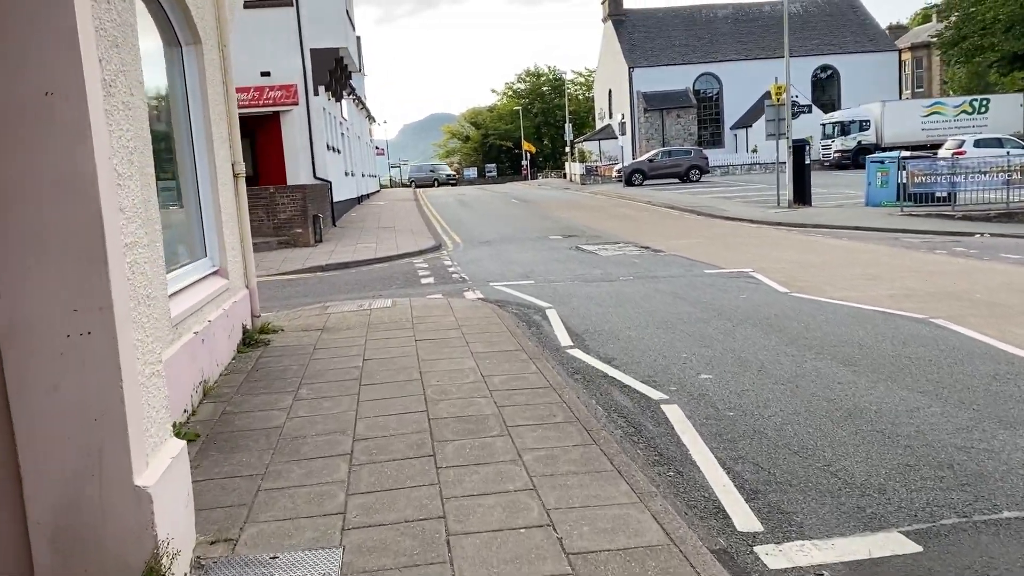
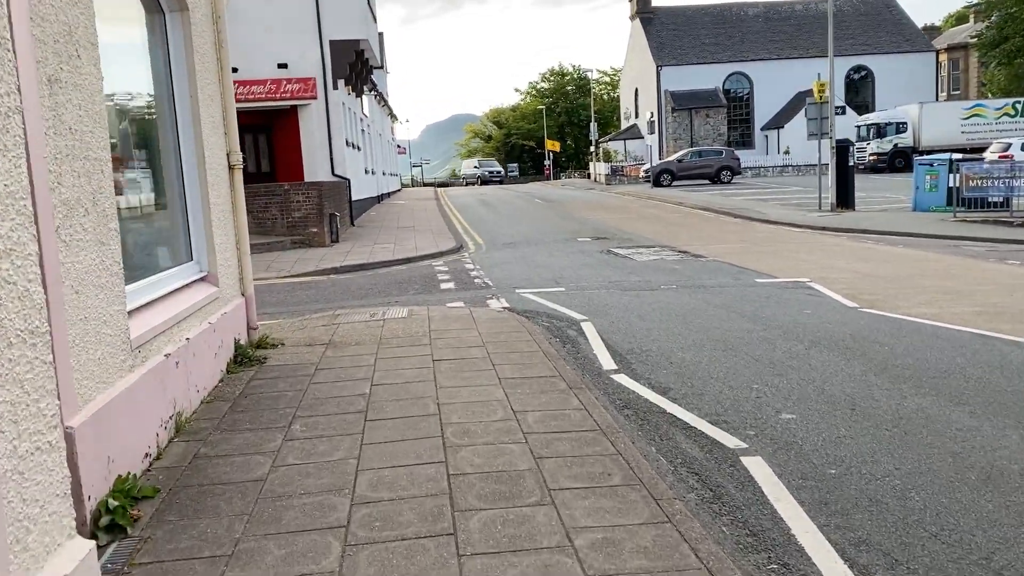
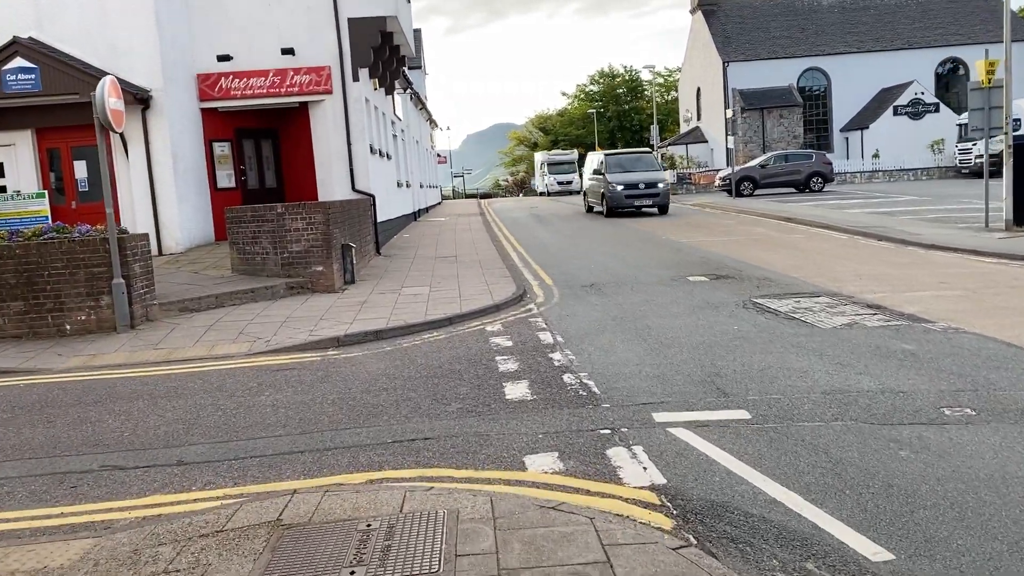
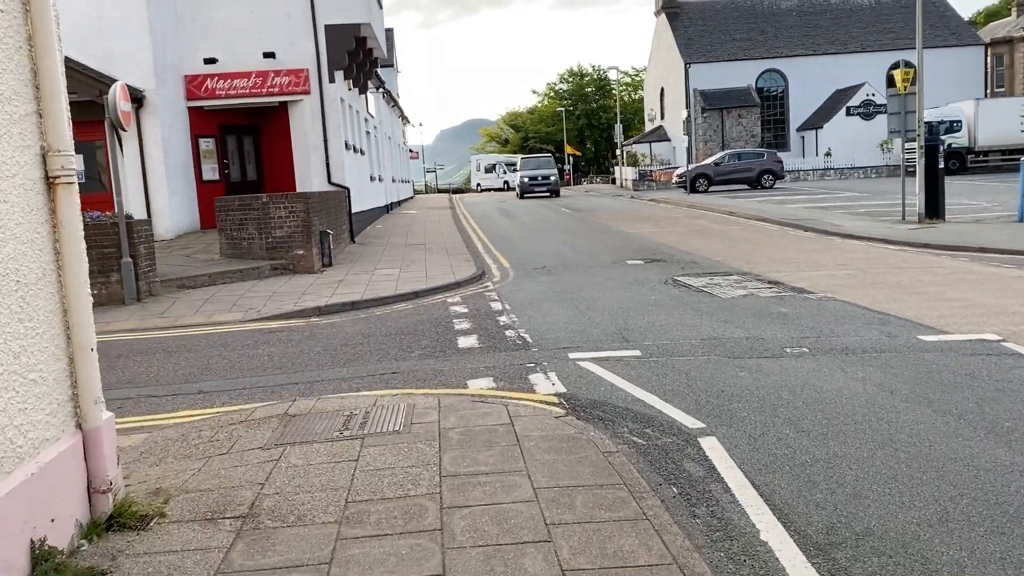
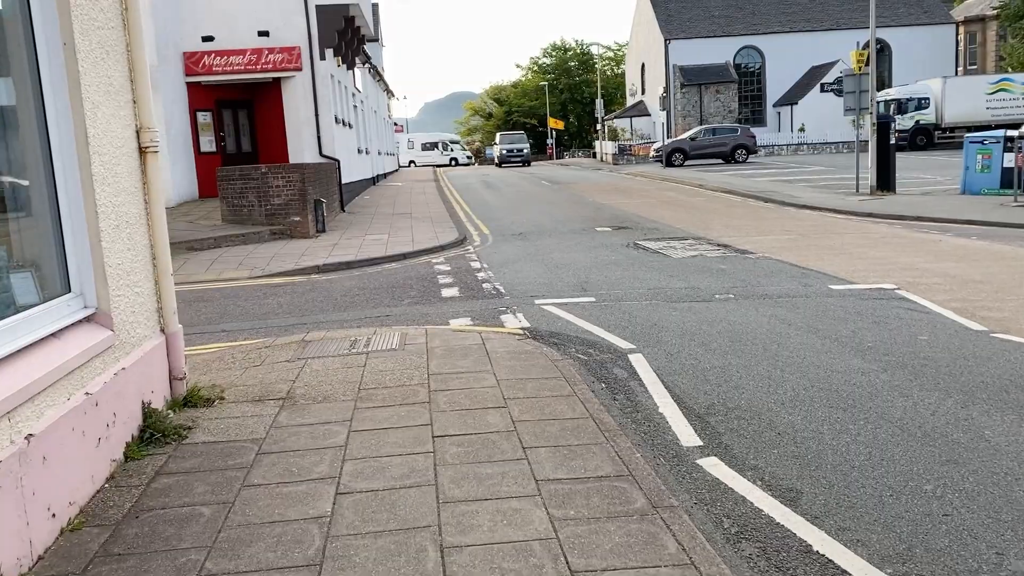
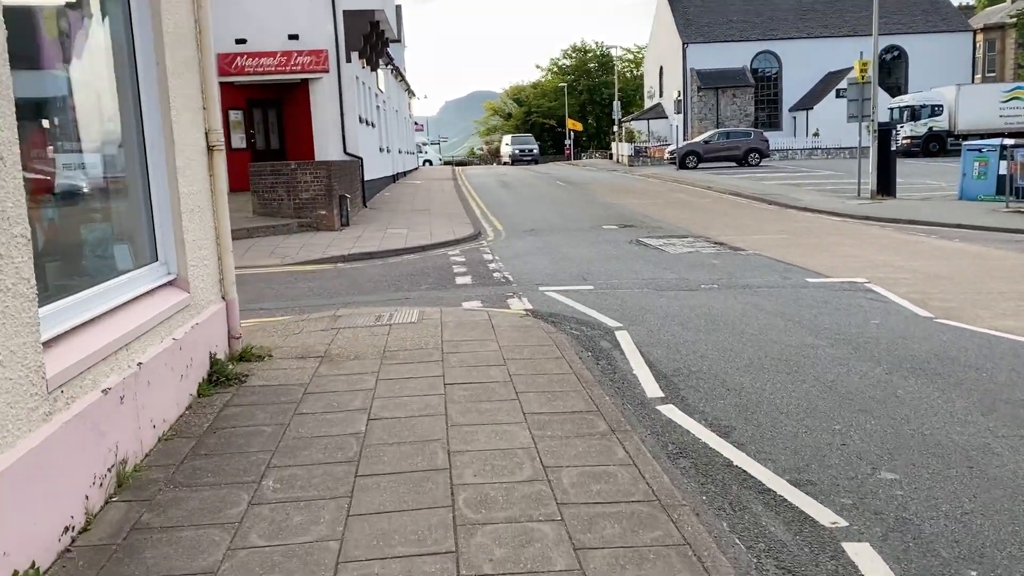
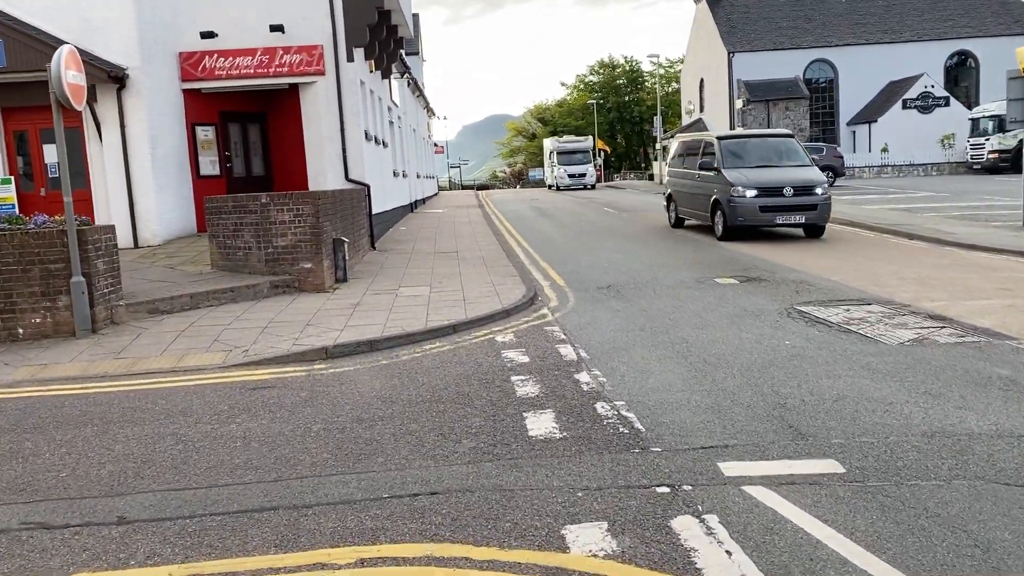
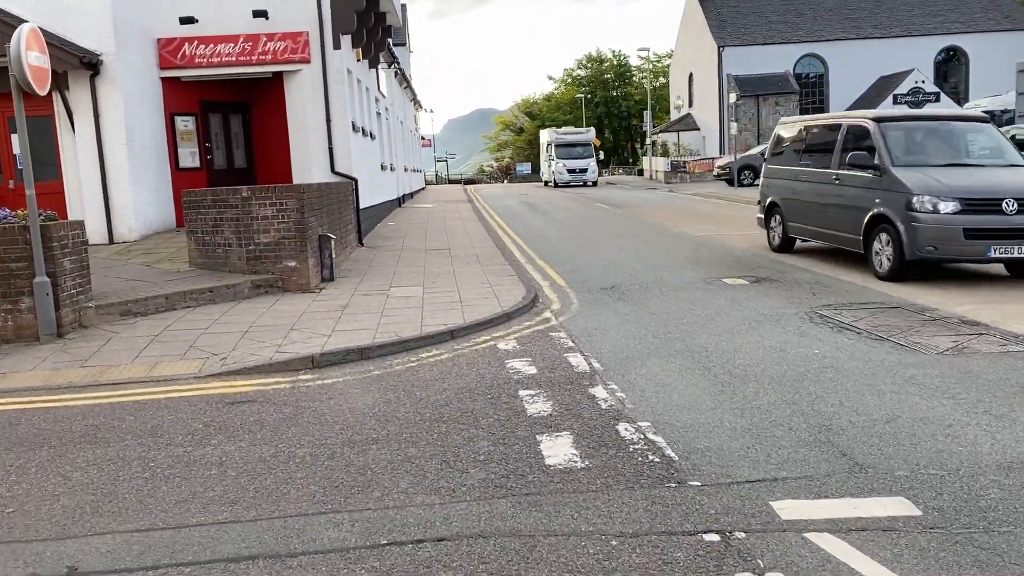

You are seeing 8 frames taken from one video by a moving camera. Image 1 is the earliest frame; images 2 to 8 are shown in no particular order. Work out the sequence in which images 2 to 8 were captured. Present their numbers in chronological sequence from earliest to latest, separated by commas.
2, 6, 5, 4, 3, 7, 8
